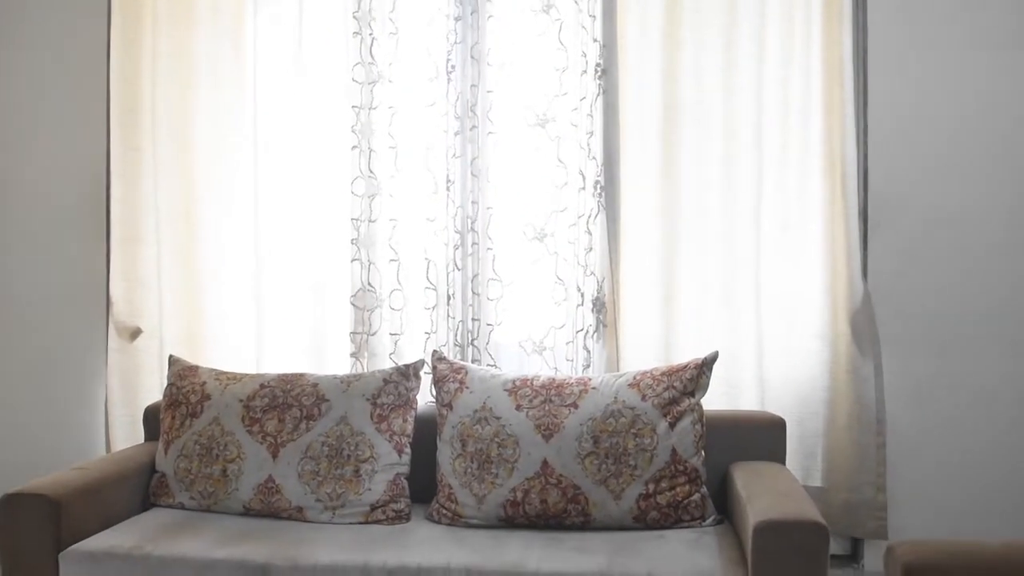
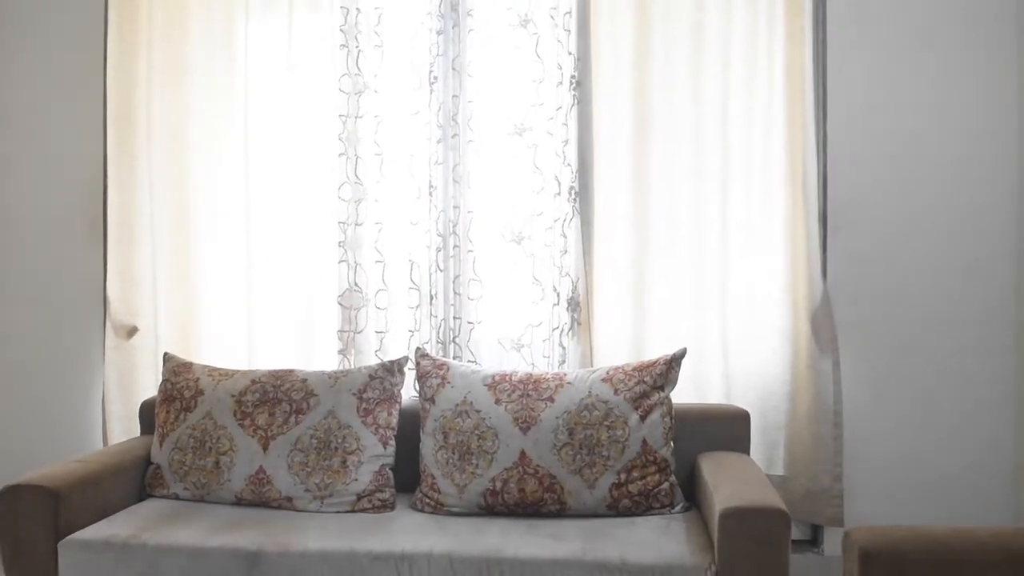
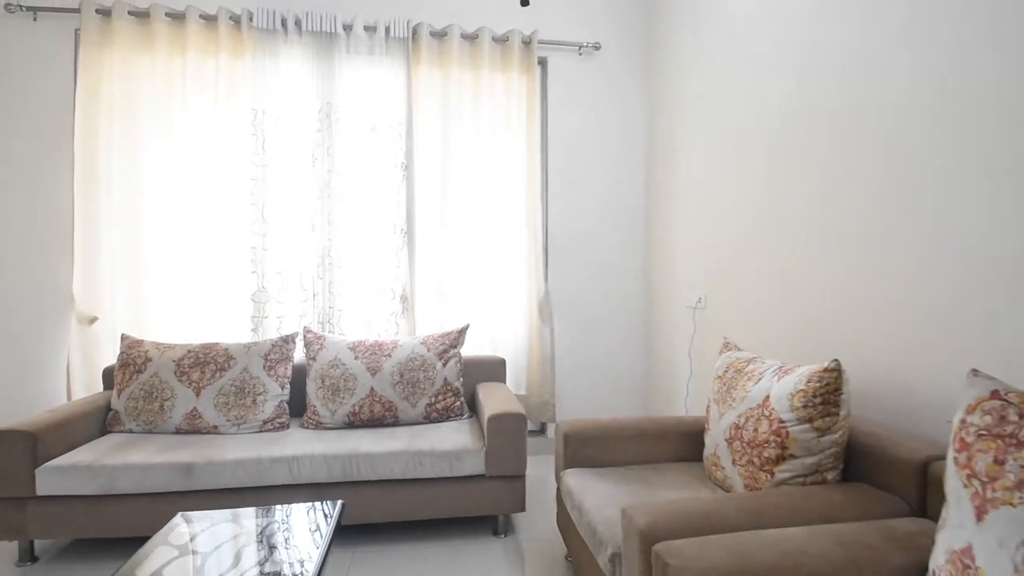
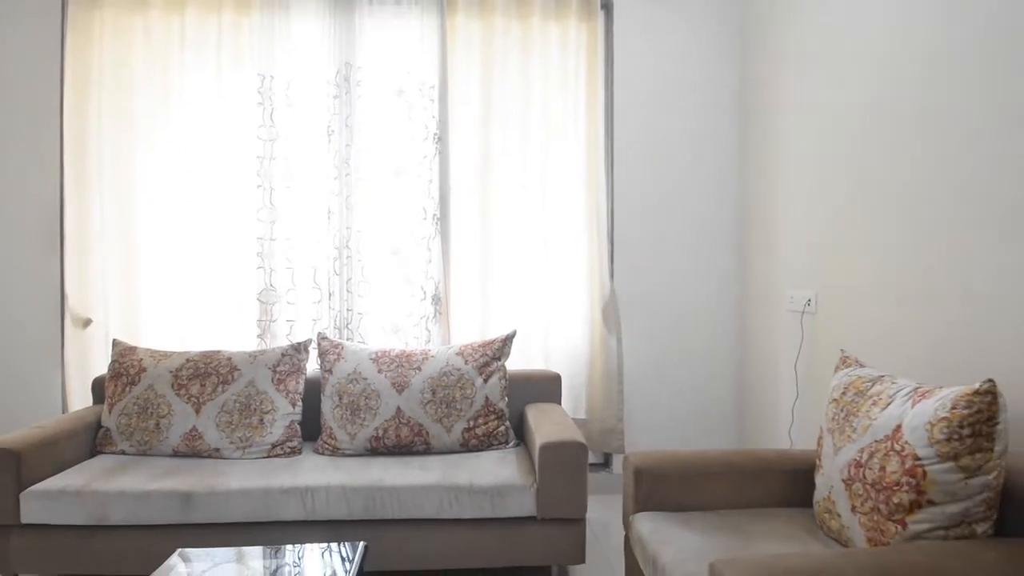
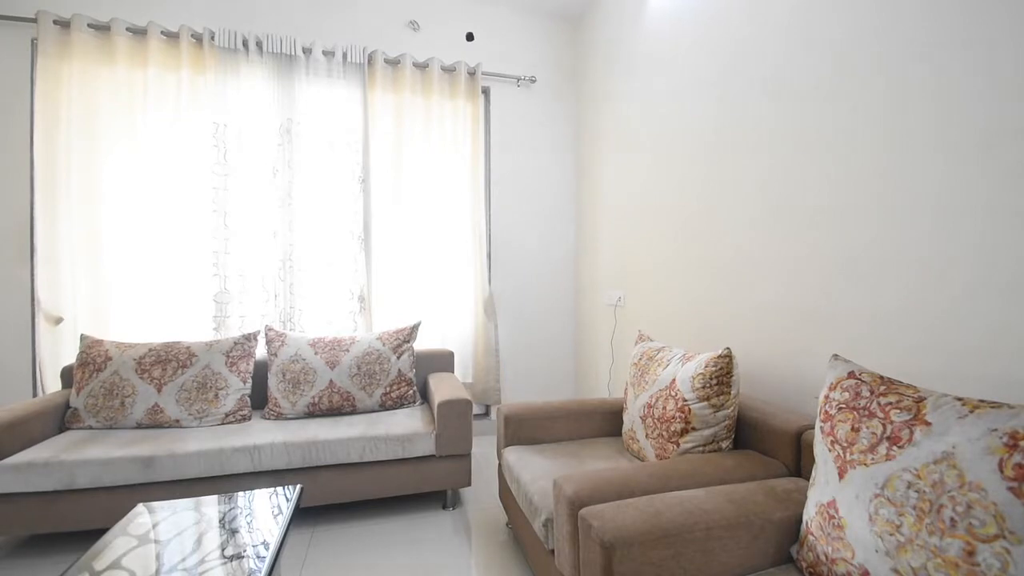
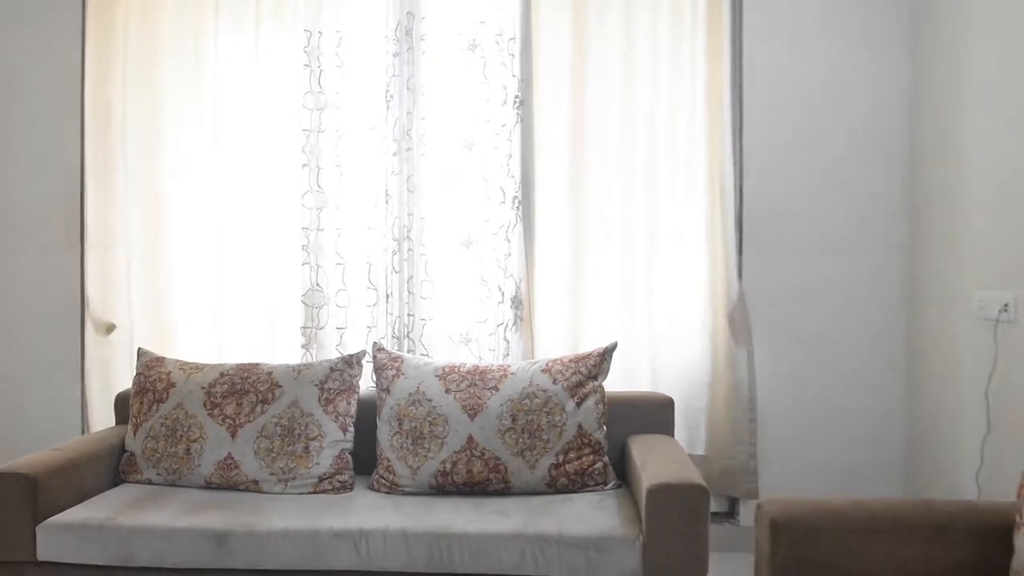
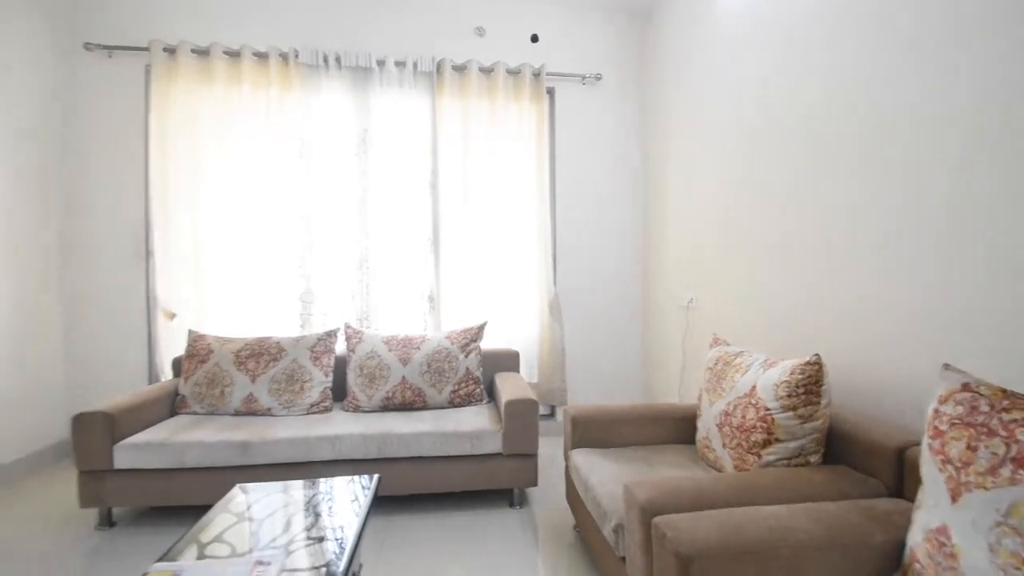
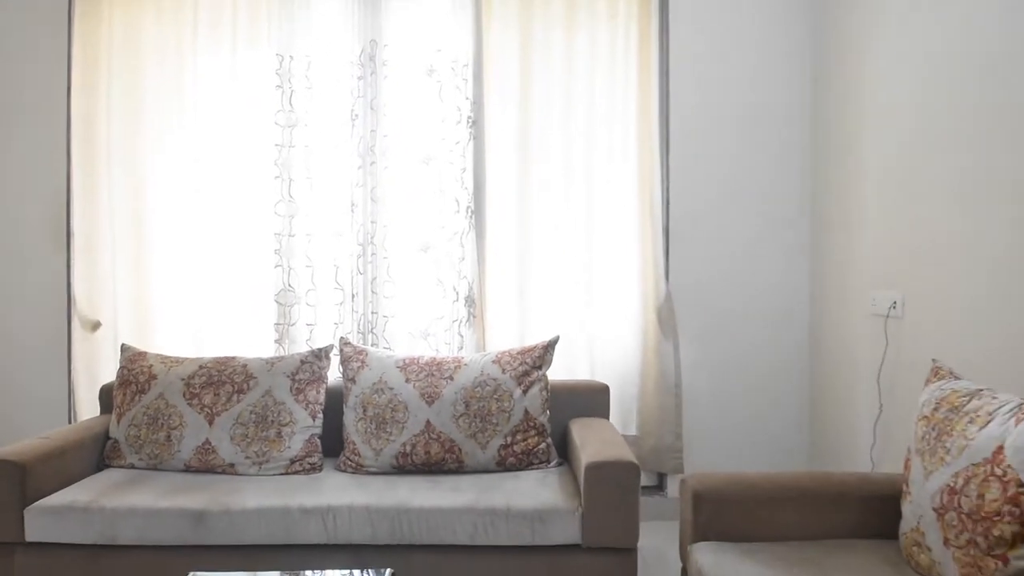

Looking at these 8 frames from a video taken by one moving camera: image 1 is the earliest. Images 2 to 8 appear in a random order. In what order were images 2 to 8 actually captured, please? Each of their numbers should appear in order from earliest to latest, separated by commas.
2, 6, 8, 4, 3, 5, 7
